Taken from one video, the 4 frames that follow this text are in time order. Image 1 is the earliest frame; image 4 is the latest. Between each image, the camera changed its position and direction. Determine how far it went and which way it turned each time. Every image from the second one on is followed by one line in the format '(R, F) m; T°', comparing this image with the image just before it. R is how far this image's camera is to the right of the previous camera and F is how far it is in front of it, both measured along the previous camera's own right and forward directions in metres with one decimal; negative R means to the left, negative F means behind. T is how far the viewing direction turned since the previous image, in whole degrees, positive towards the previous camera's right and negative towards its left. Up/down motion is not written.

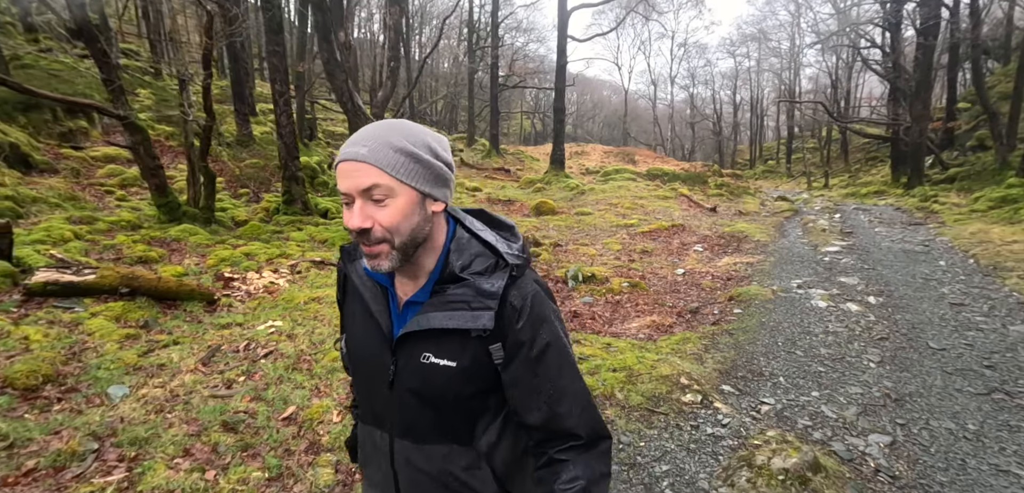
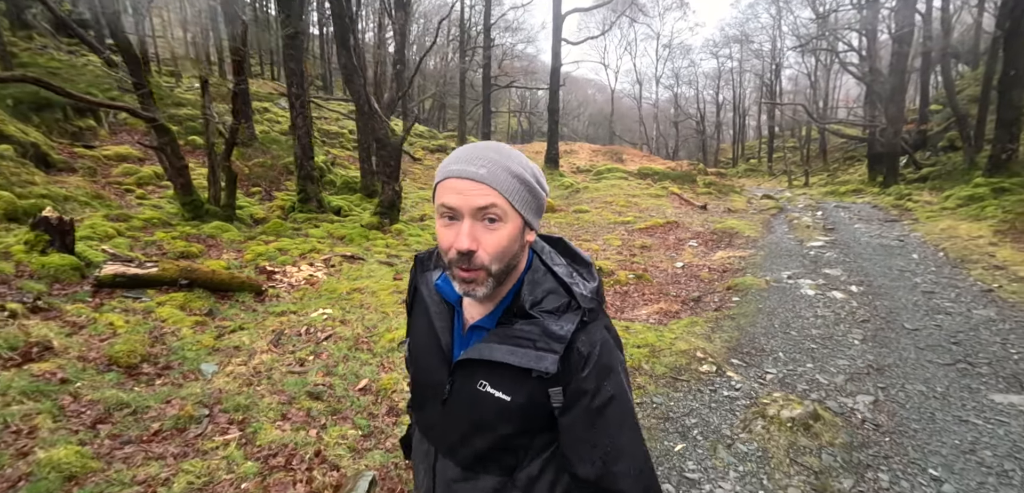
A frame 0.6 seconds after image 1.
(-0.5, -0.5) m; +2°
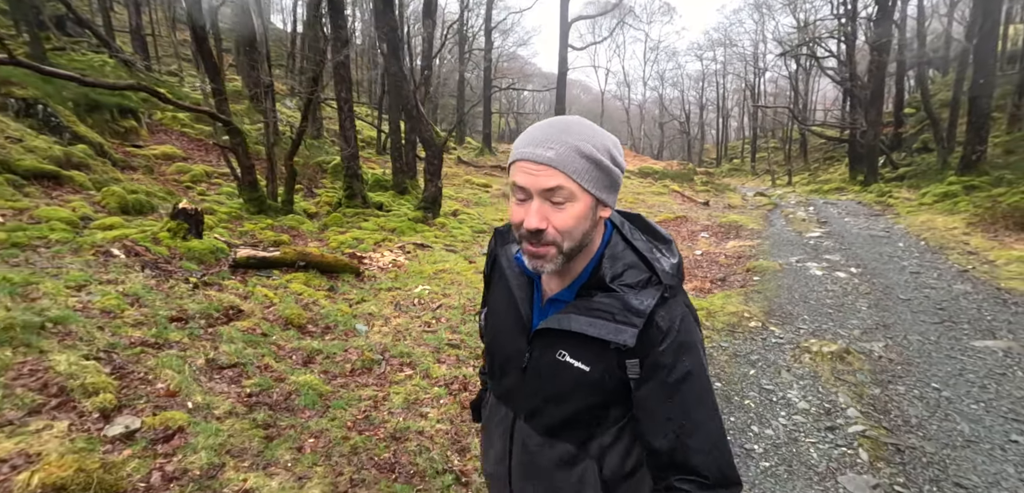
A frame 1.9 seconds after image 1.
(-1.1, -1.0) m; +2°
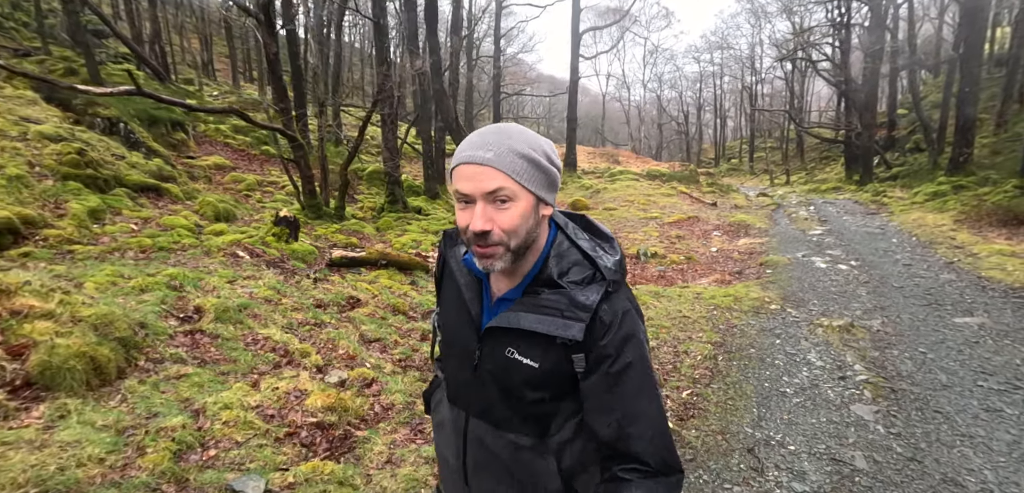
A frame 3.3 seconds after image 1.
(-0.8, -1.1) m; 0°
